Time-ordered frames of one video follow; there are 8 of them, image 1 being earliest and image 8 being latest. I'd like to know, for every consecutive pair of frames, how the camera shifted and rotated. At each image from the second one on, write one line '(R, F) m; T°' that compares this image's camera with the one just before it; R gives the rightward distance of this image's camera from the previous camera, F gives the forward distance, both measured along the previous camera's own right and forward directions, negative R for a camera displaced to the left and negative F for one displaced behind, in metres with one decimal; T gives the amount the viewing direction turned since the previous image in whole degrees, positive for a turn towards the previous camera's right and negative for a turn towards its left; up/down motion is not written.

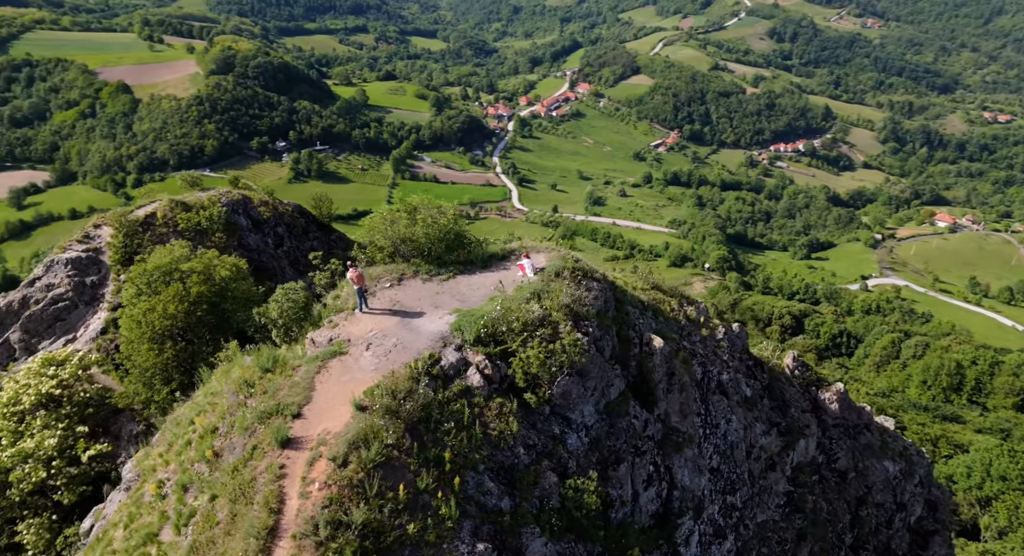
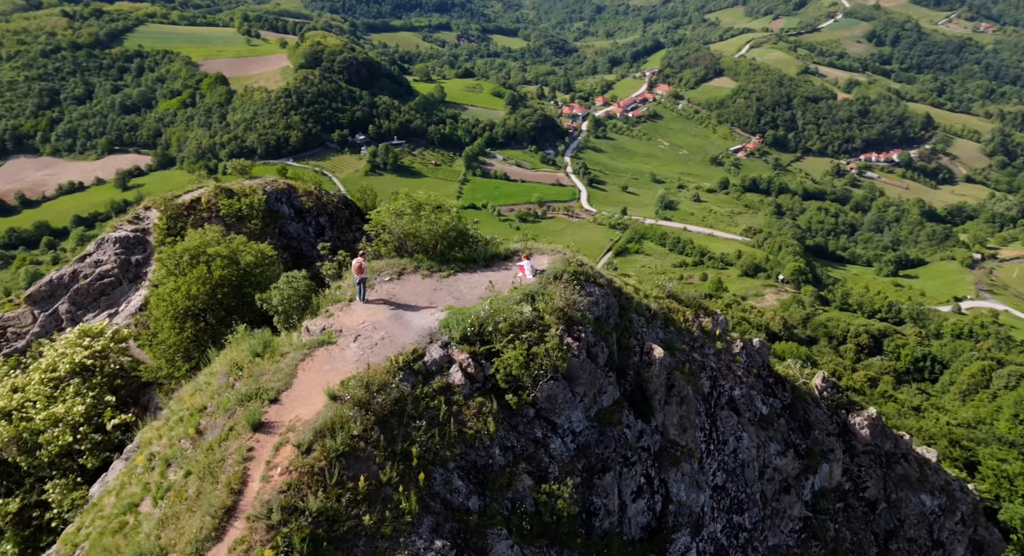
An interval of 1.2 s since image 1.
(+2.4, 0.0) m; -6°
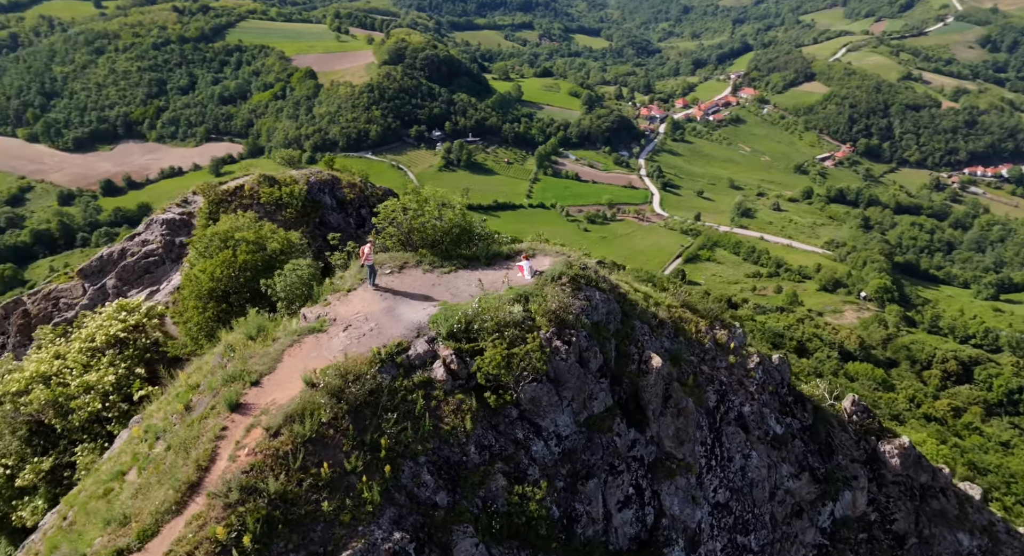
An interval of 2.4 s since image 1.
(+2.5, +0.1) m; -6°
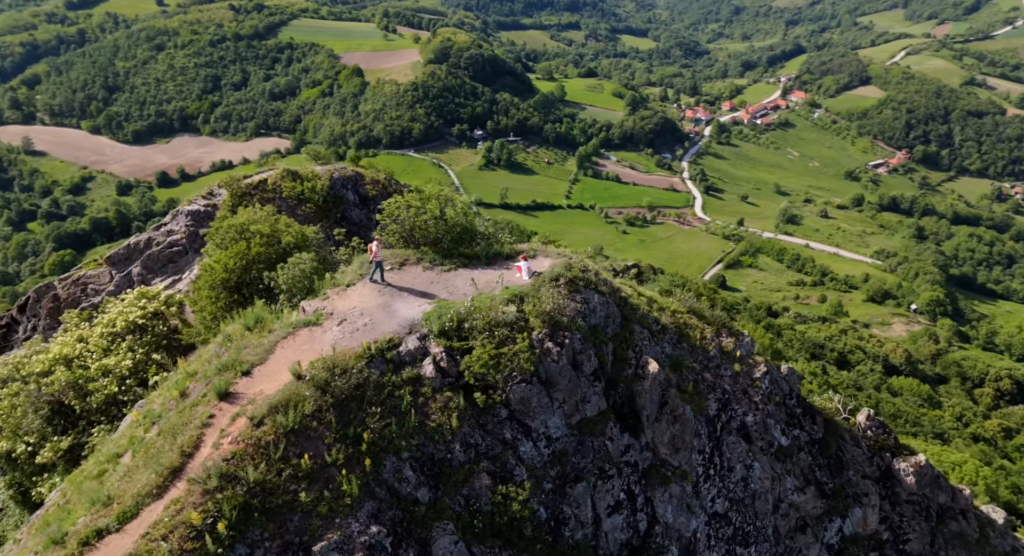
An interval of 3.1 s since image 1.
(+1.4, 0.0) m; -4°
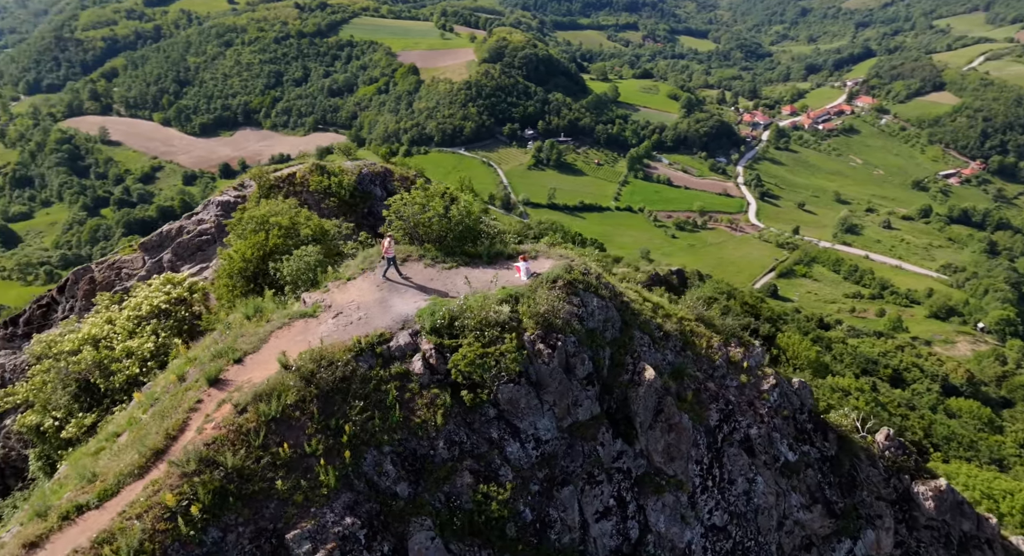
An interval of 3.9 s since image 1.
(+1.7, +0.1) m; -5°
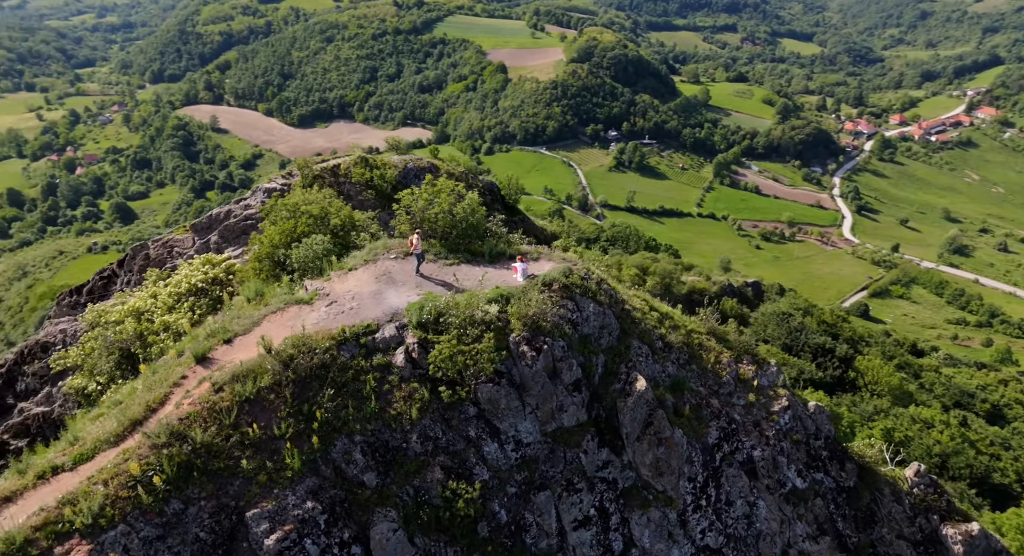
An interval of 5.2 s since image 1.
(+2.8, +0.3) m; -7°
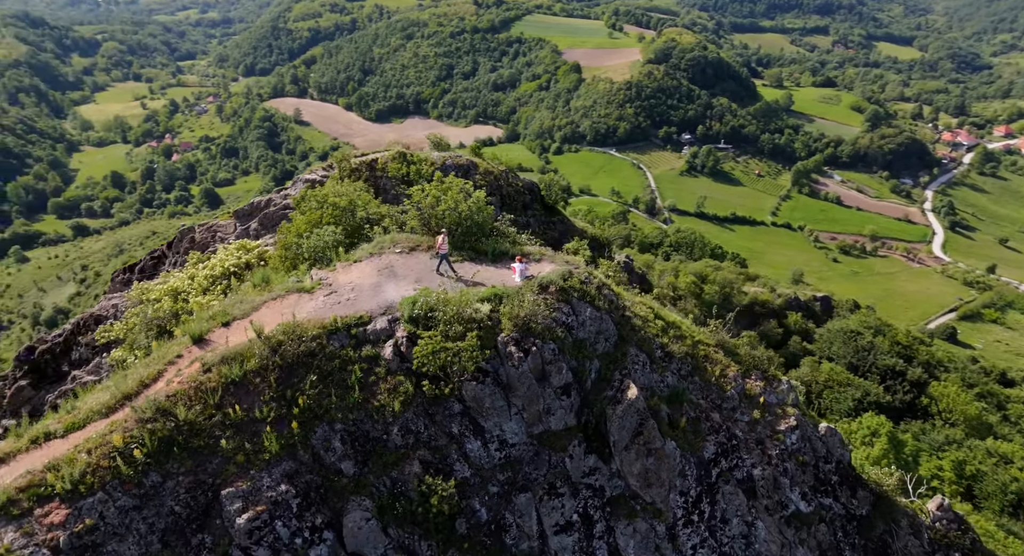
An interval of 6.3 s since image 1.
(+2.4, +0.3) m; -6°
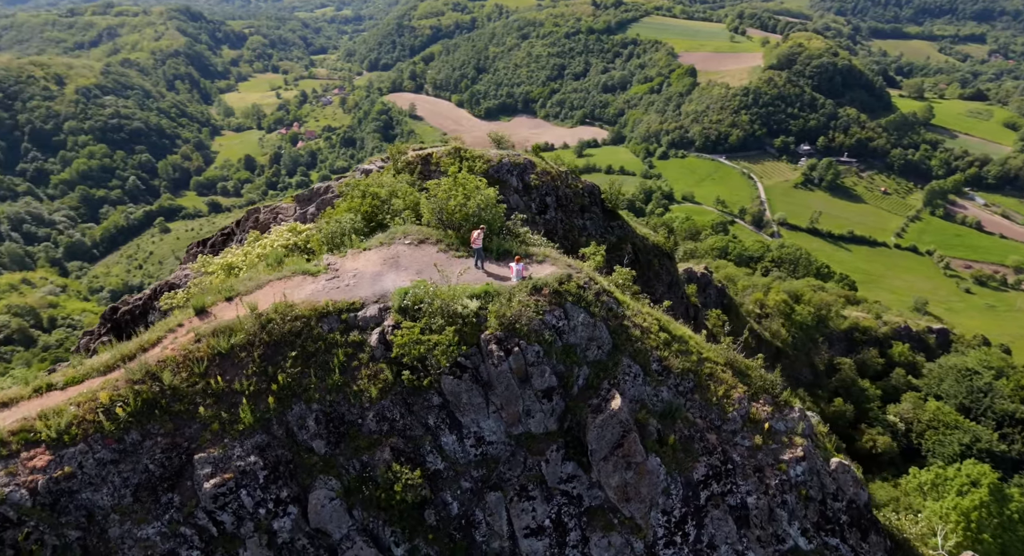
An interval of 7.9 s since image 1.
(+3.5, +0.7) m; -10°
